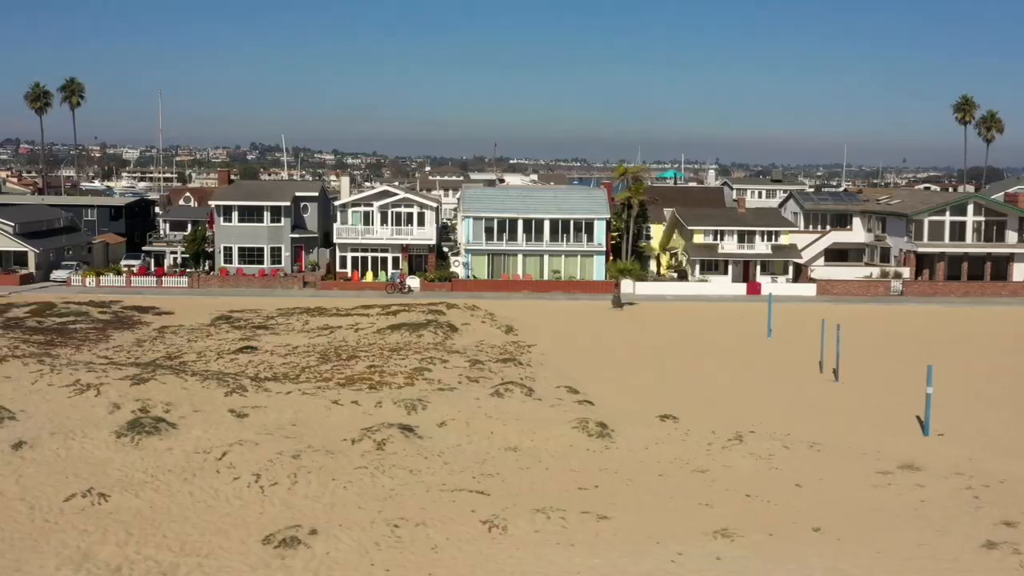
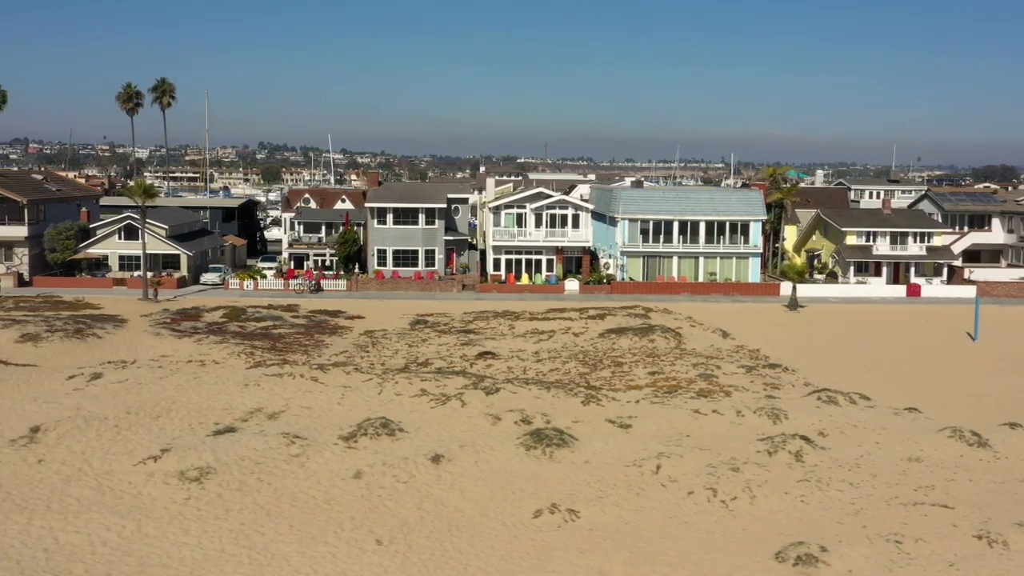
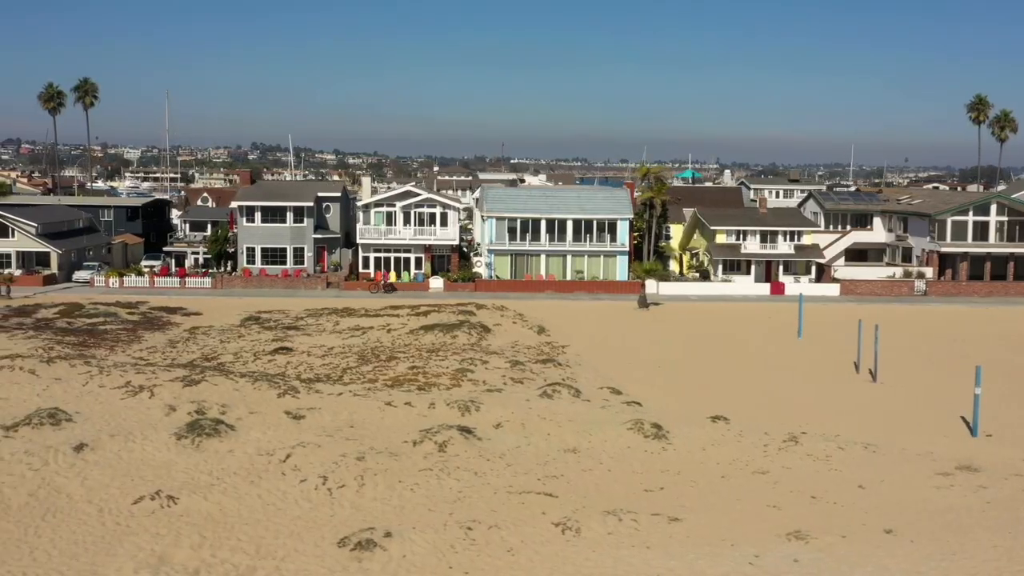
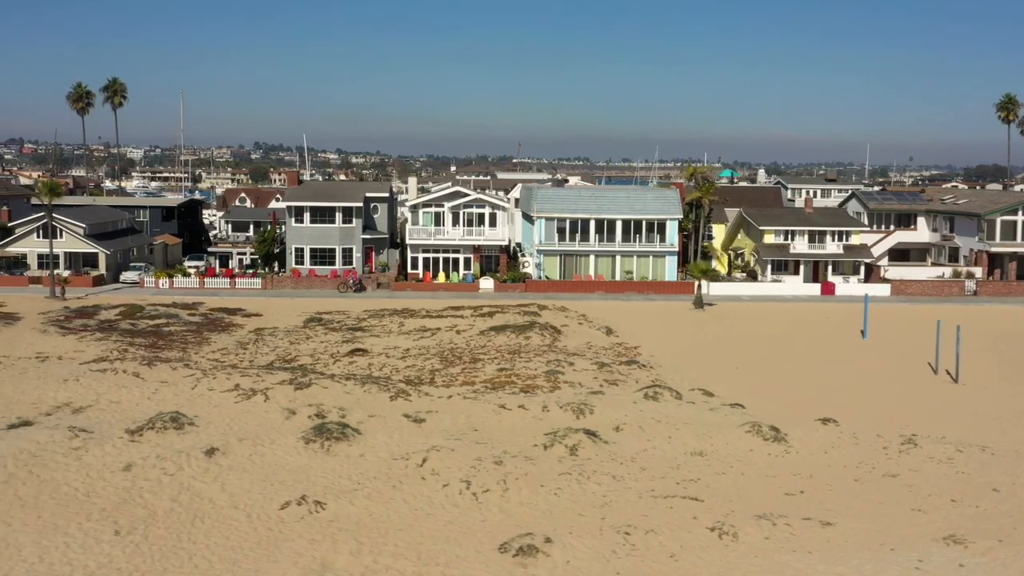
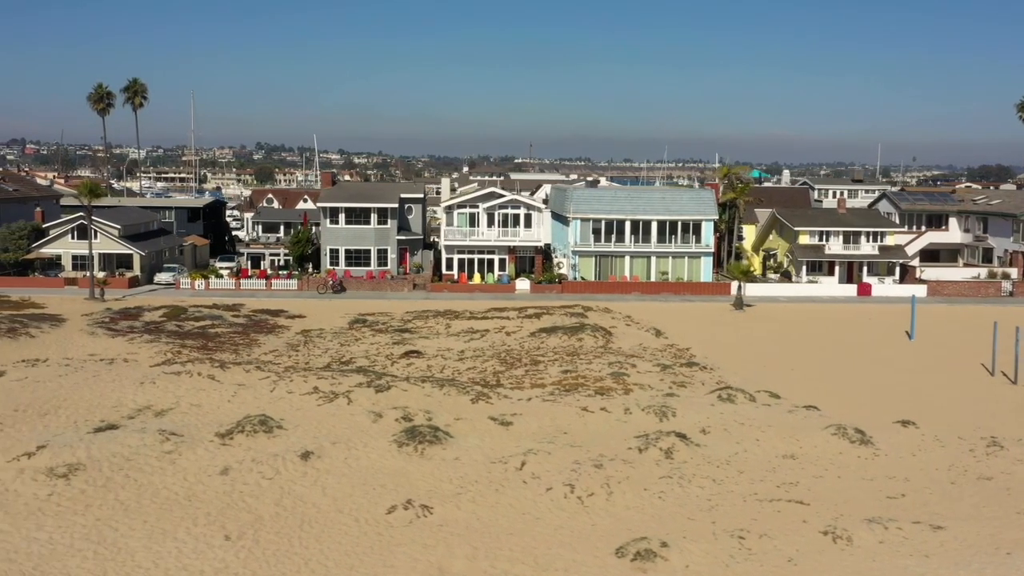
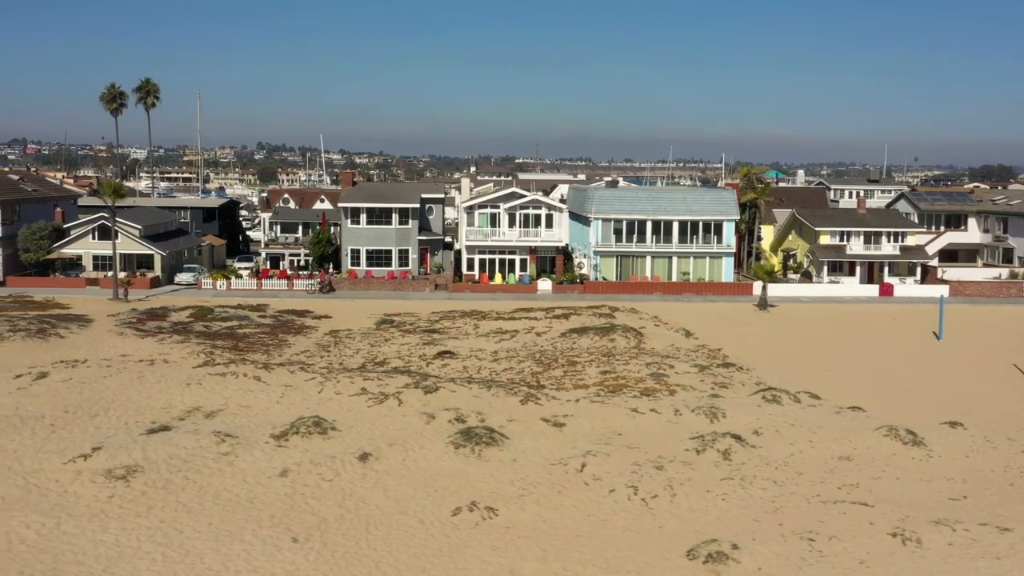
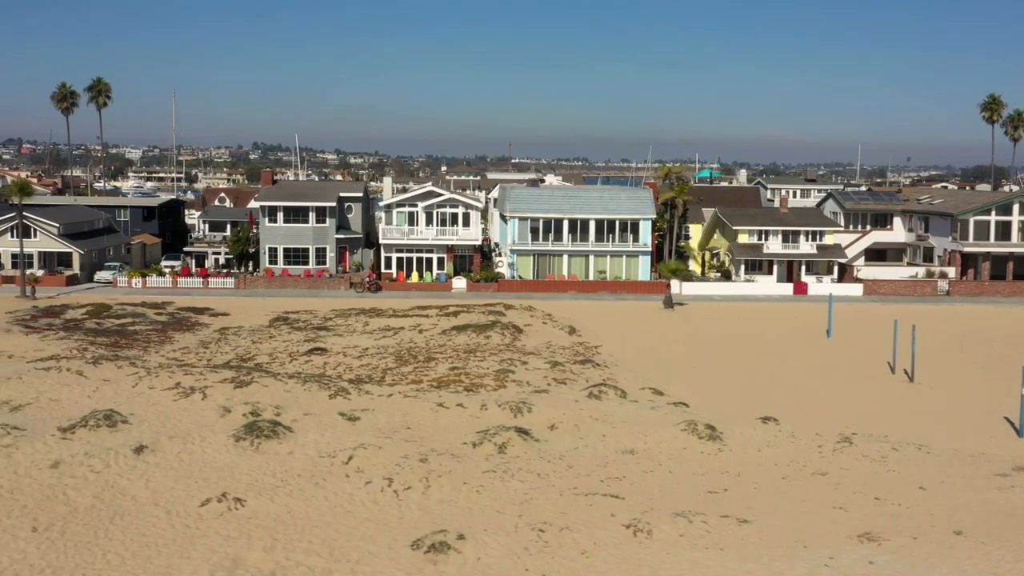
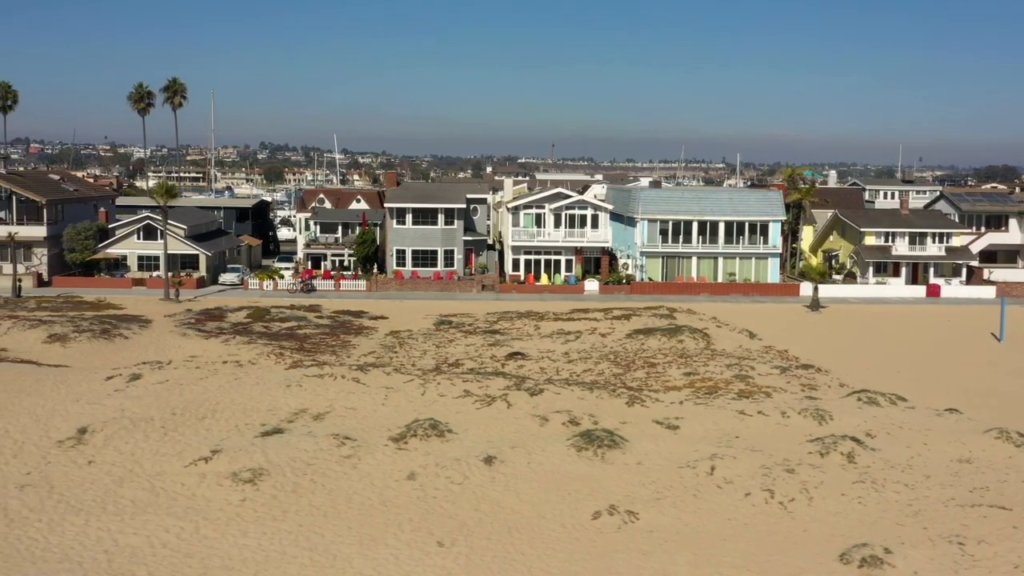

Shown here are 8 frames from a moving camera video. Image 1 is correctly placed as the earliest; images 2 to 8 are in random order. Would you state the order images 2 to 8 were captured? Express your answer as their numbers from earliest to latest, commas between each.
3, 7, 4, 5, 6, 2, 8
